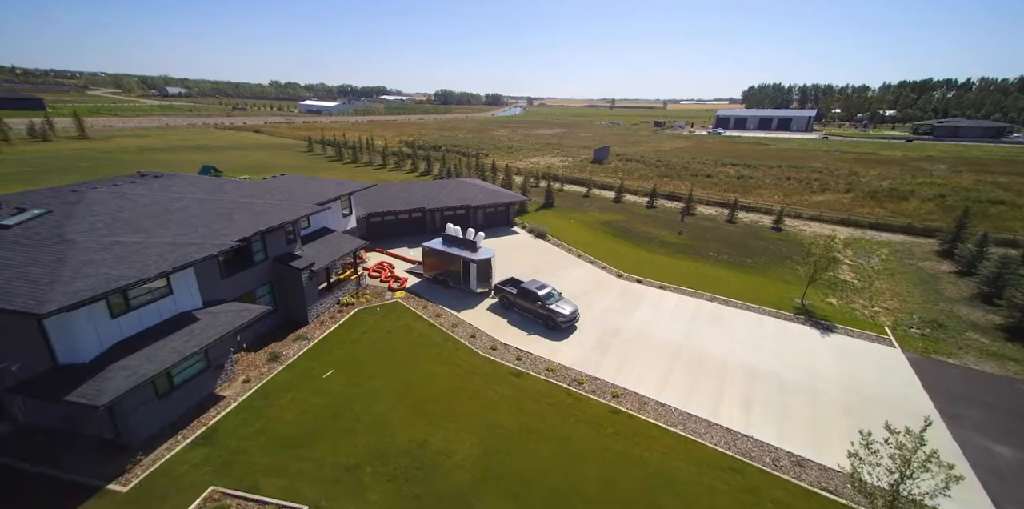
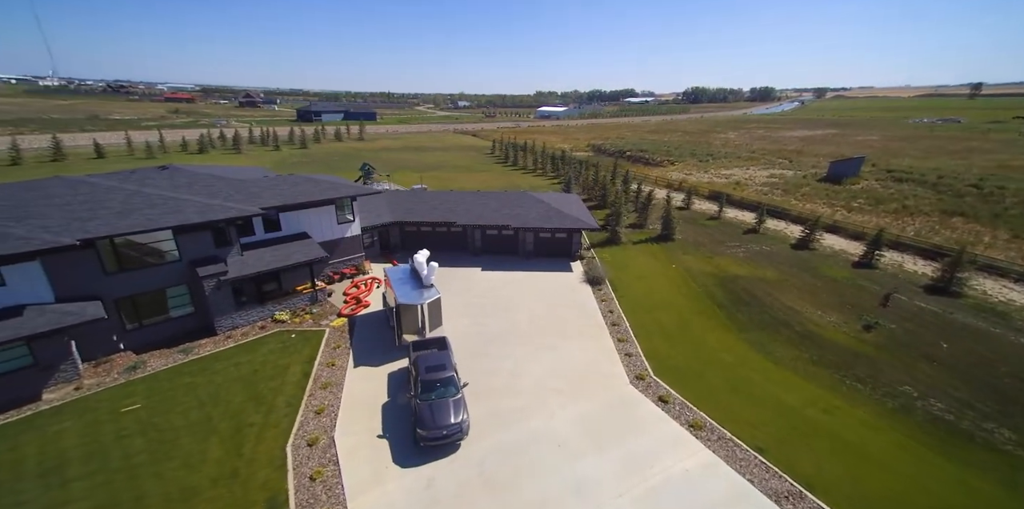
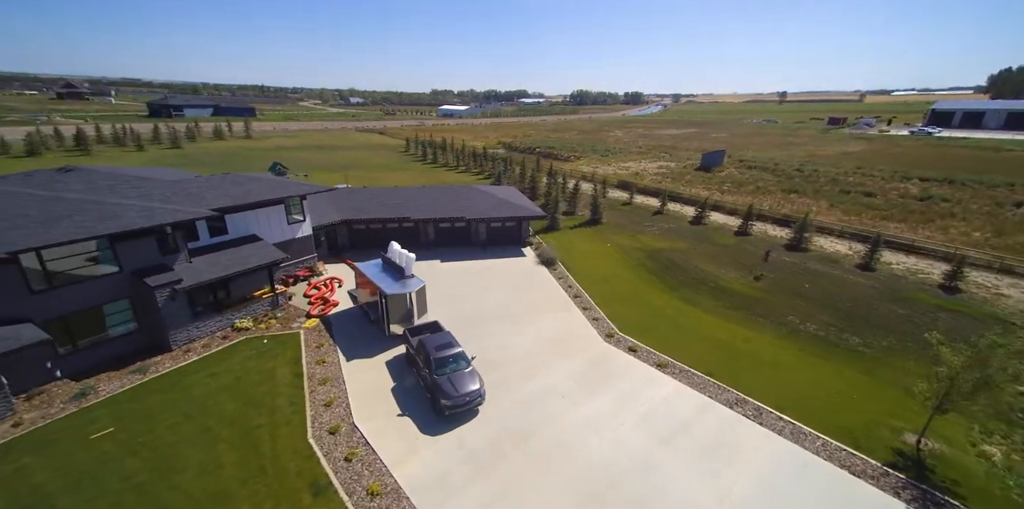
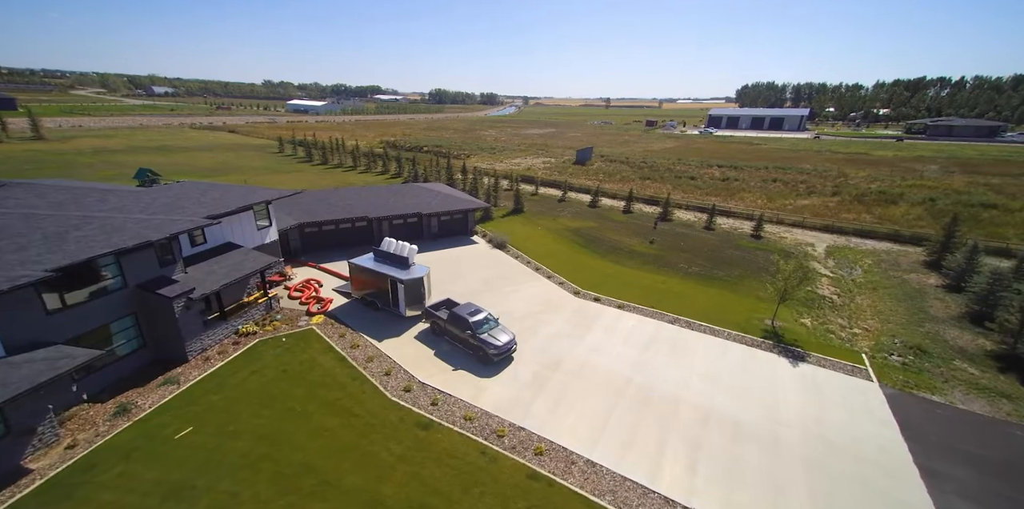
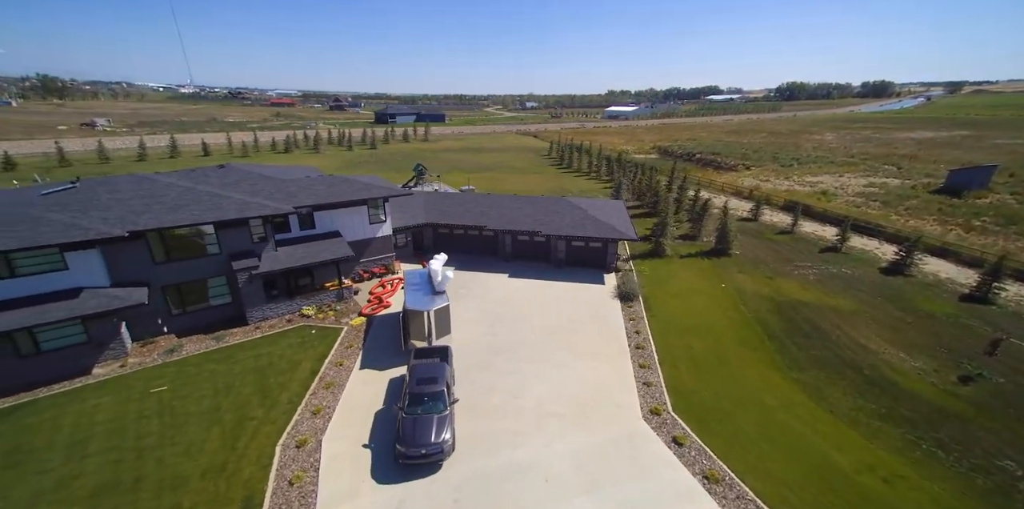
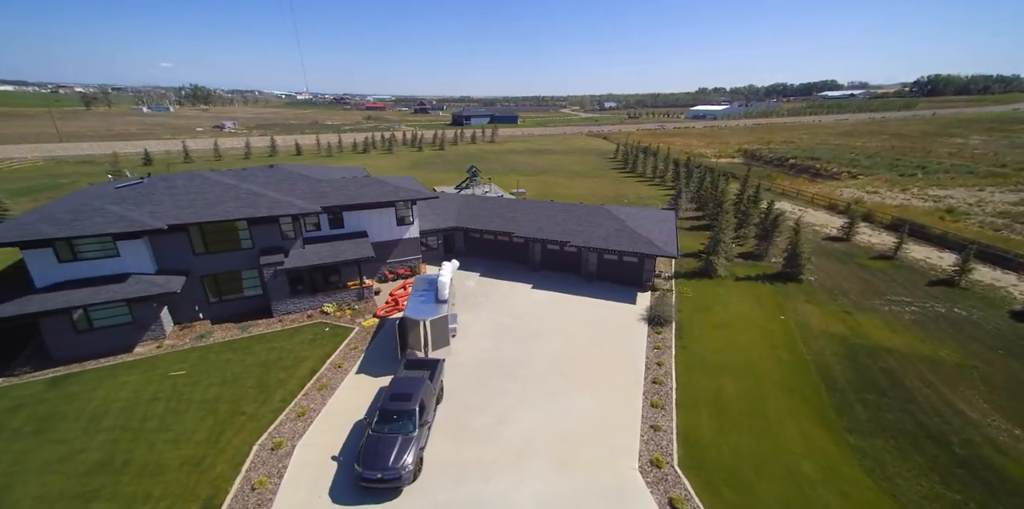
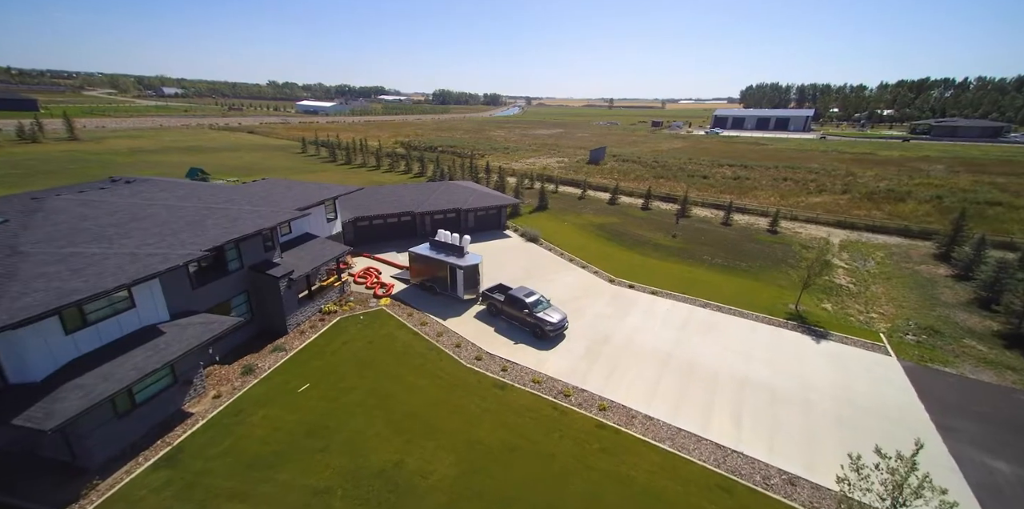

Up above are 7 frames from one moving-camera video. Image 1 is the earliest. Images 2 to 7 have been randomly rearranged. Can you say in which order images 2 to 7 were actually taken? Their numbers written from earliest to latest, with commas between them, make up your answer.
7, 4, 3, 2, 5, 6
